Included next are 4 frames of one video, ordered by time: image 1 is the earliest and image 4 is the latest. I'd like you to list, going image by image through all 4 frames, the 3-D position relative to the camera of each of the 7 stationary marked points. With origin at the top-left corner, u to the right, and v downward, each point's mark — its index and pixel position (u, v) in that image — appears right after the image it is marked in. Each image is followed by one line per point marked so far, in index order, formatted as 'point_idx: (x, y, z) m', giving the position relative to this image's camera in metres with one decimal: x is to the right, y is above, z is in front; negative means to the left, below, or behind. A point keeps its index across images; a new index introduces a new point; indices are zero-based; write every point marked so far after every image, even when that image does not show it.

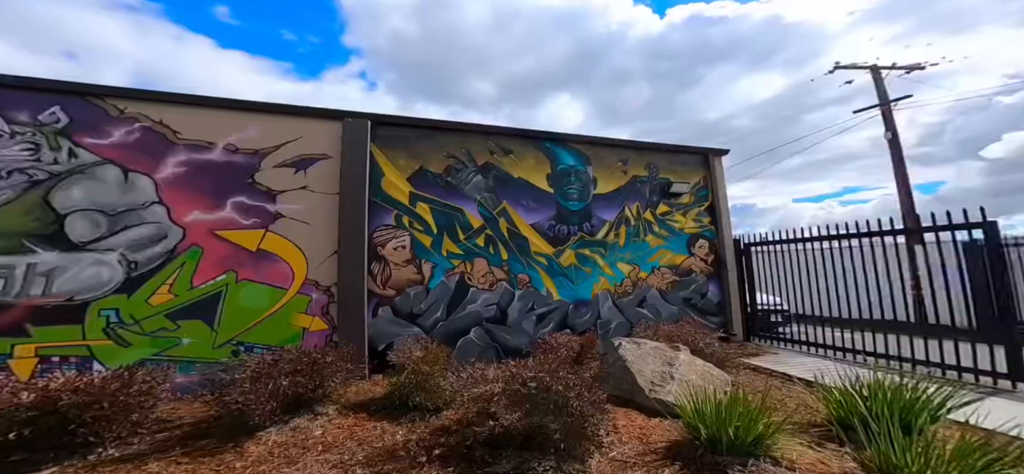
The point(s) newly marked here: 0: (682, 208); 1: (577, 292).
0: (+4.4, +0.8, +11.2) m
1: (+1.4, -1.2, +9.4) m
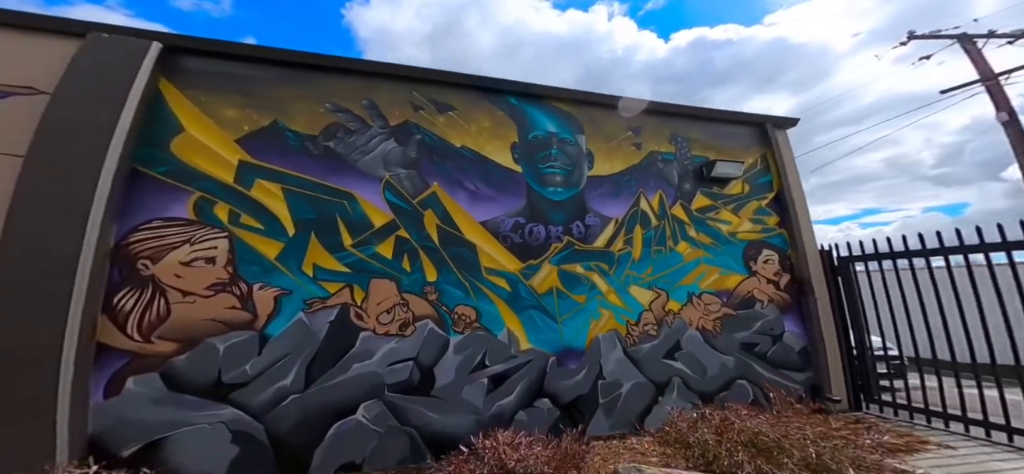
0: (+3.7, +0.6, +7.4) m
1: (+0.7, -1.3, +5.7) m
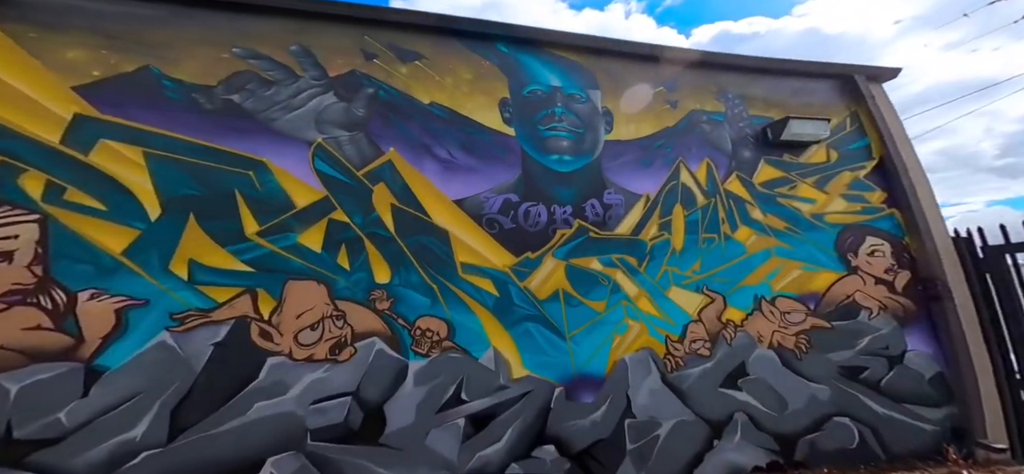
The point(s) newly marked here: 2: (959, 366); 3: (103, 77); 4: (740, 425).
0: (+3.8, +0.9, +5.5) m
1: (+0.6, -1.2, +4.1) m
2: (+5.0, -1.5, +4.8) m
3: (-2.8, +1.1, +3.0) m
4: (+2.3, -1.9, +4.4) m
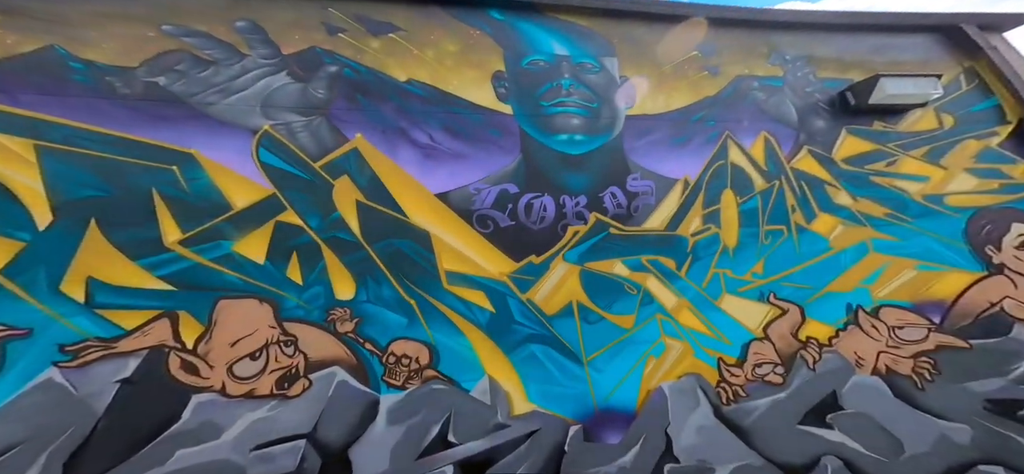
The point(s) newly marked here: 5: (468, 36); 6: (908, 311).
0: (+3.9, +1.0, +4.2) m
1: (+0.6, -1.2, +3.2) m
2: (+5.0, -1.3, +3.3) m
3: (-3.0, +1.1, +2.6) m
4: (+2.4, -1.9, +3.3) m
5: (-0.4, +1.7, +3.6) m
6: (+3.3, -0.6, +3.6) m
